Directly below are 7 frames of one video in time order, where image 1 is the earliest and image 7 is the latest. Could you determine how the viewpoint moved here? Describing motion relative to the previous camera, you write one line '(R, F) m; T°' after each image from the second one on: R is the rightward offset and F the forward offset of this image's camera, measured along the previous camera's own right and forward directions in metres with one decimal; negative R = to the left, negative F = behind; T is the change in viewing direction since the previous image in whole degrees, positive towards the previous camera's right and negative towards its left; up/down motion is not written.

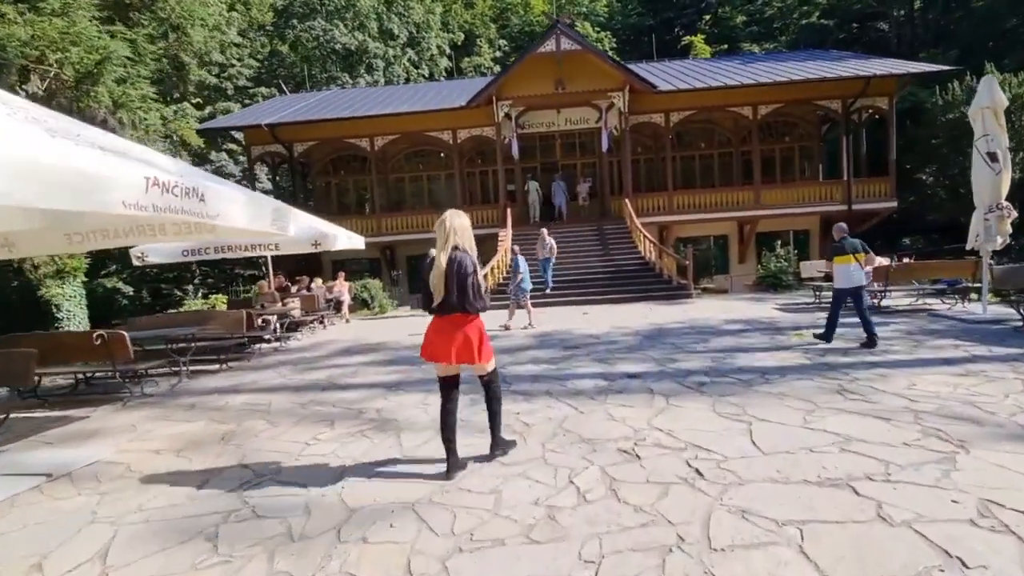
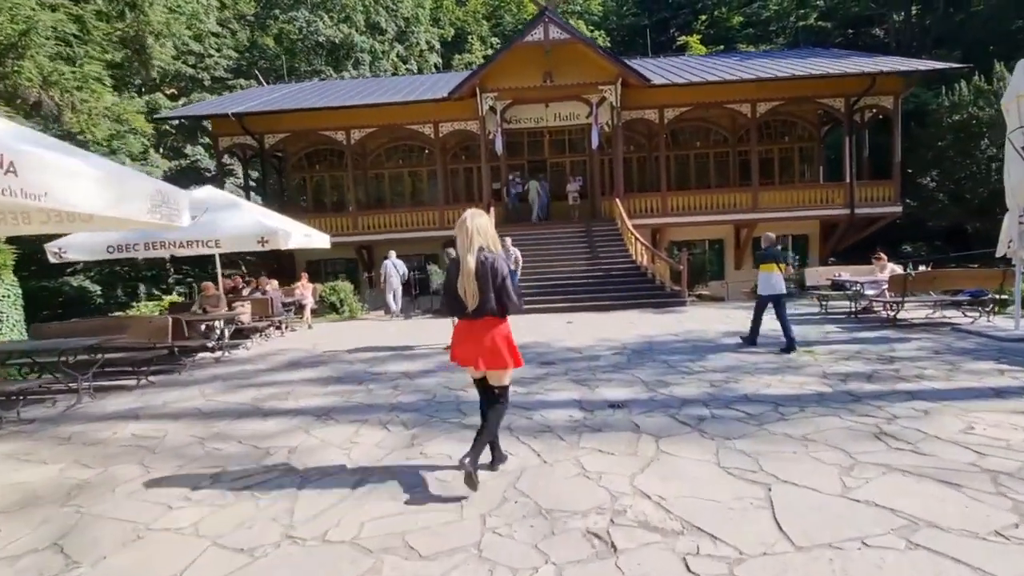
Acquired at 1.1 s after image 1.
(+0.4, +1.3) m; +1°
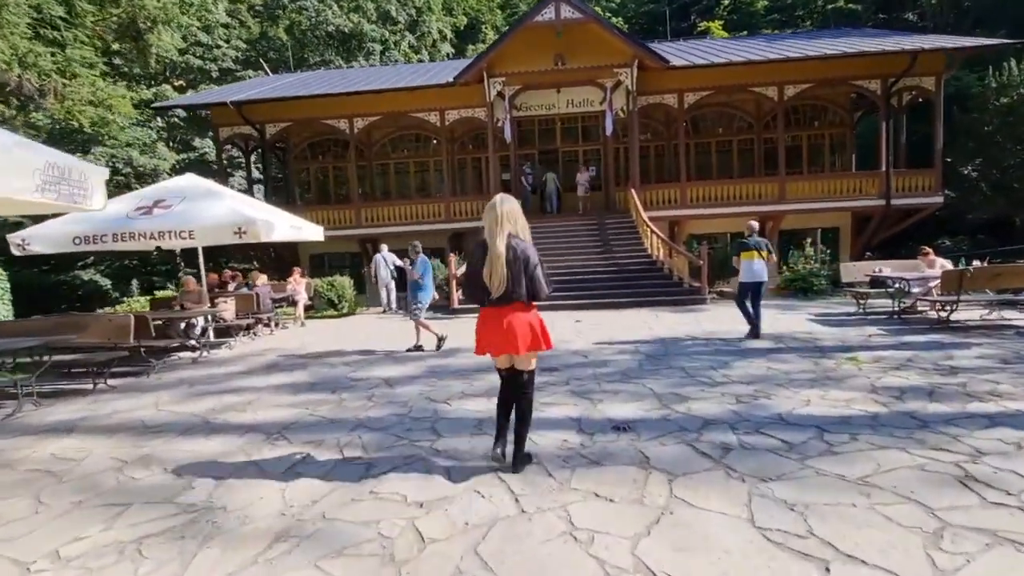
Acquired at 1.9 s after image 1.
(+0.3, +1.0) m; -2°
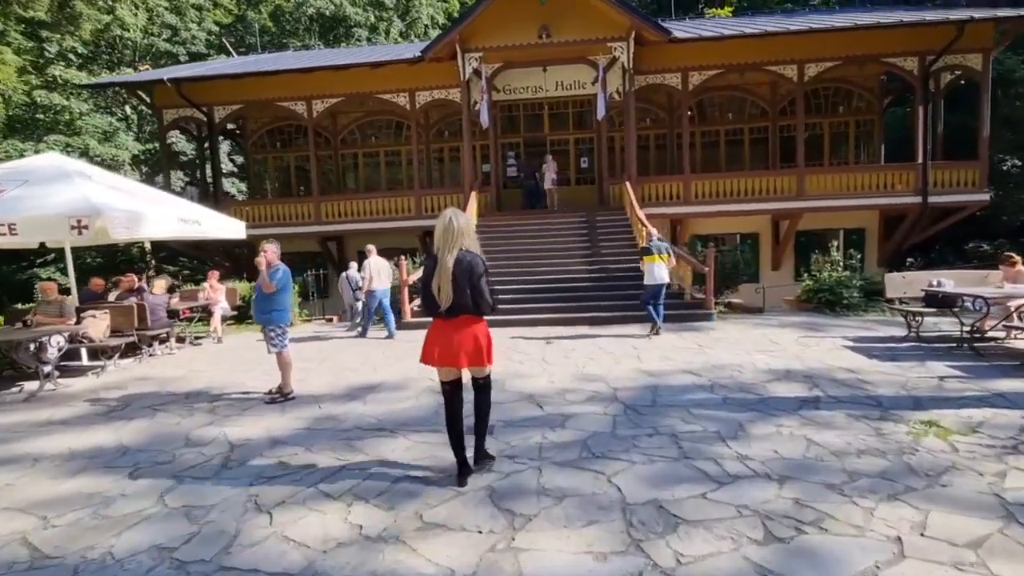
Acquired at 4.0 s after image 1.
(+1.0, +2.5) m; -1°
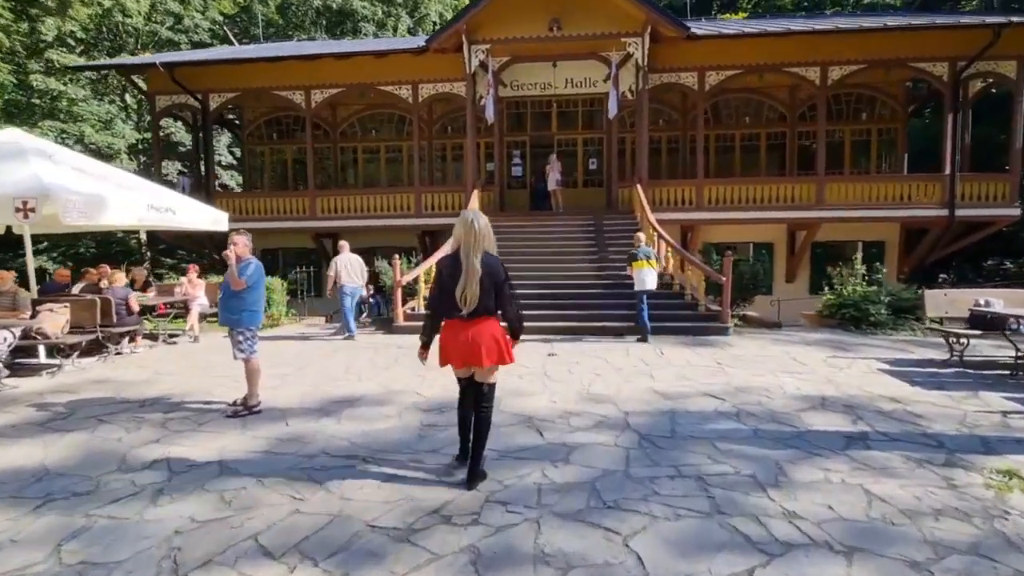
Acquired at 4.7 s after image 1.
(0.0, +0.8) m; 0°
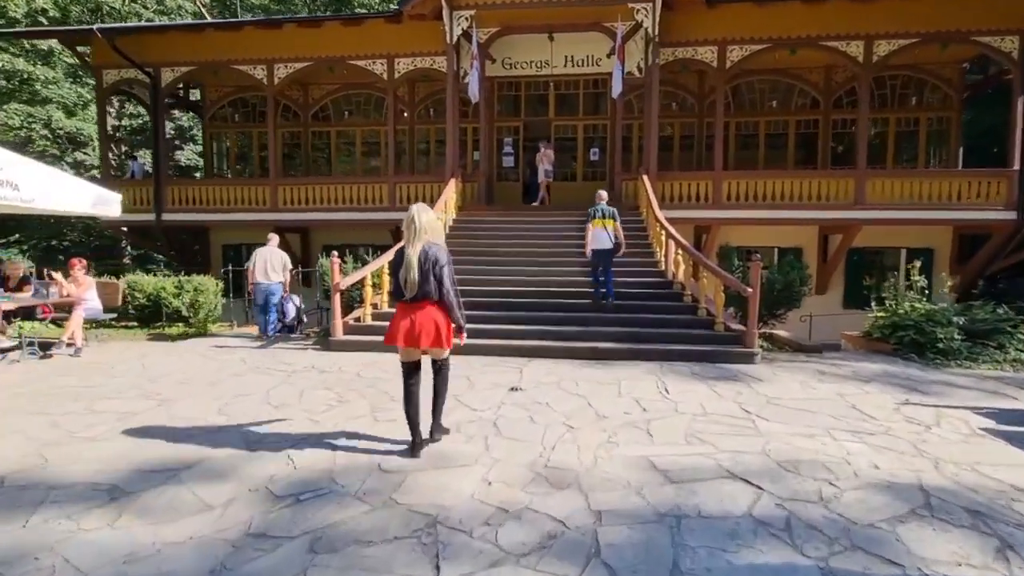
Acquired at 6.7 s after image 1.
(+0.8, +2.3) m; -1°
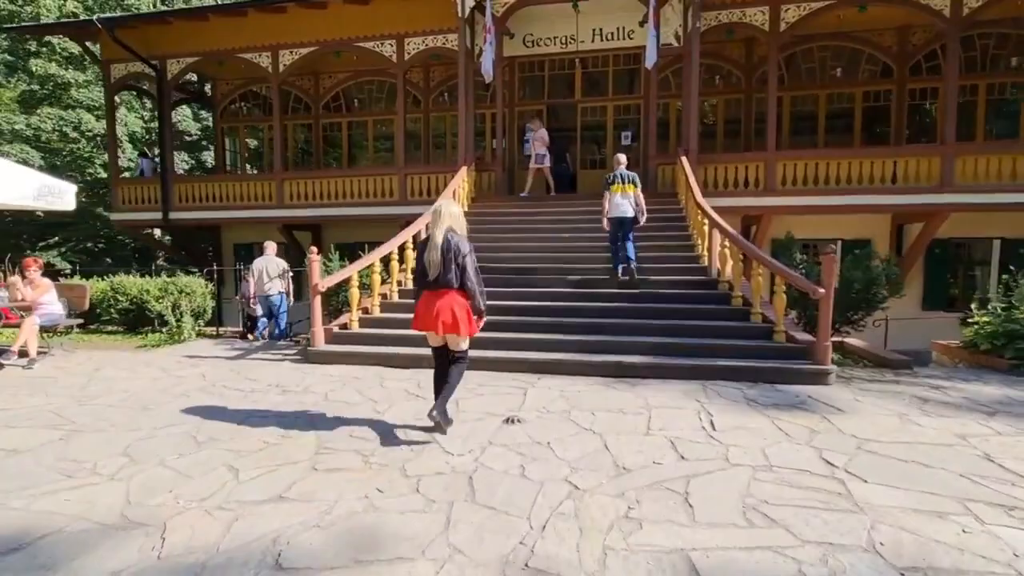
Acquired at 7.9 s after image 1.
(+0.4, +1.5) m; -4°
